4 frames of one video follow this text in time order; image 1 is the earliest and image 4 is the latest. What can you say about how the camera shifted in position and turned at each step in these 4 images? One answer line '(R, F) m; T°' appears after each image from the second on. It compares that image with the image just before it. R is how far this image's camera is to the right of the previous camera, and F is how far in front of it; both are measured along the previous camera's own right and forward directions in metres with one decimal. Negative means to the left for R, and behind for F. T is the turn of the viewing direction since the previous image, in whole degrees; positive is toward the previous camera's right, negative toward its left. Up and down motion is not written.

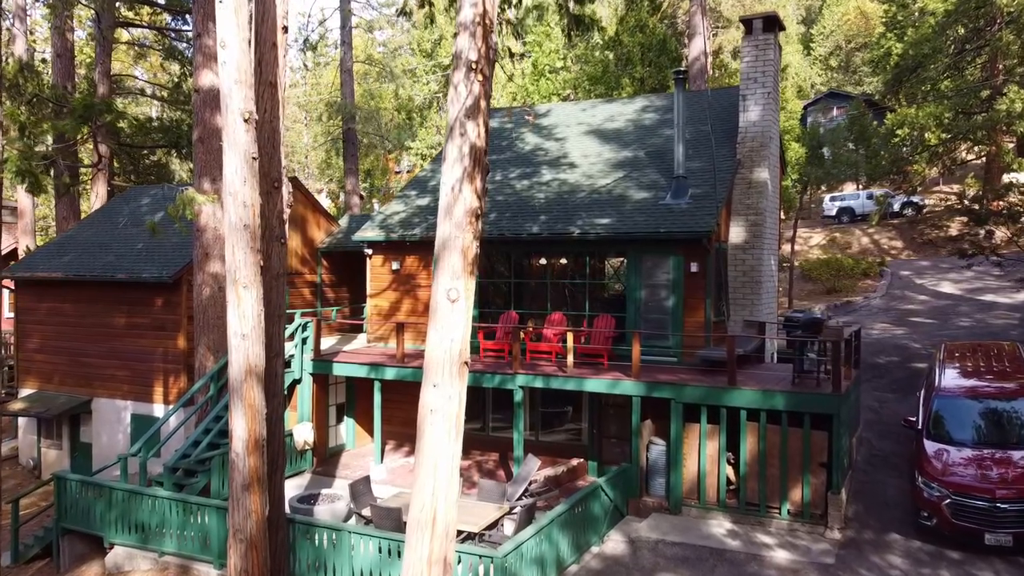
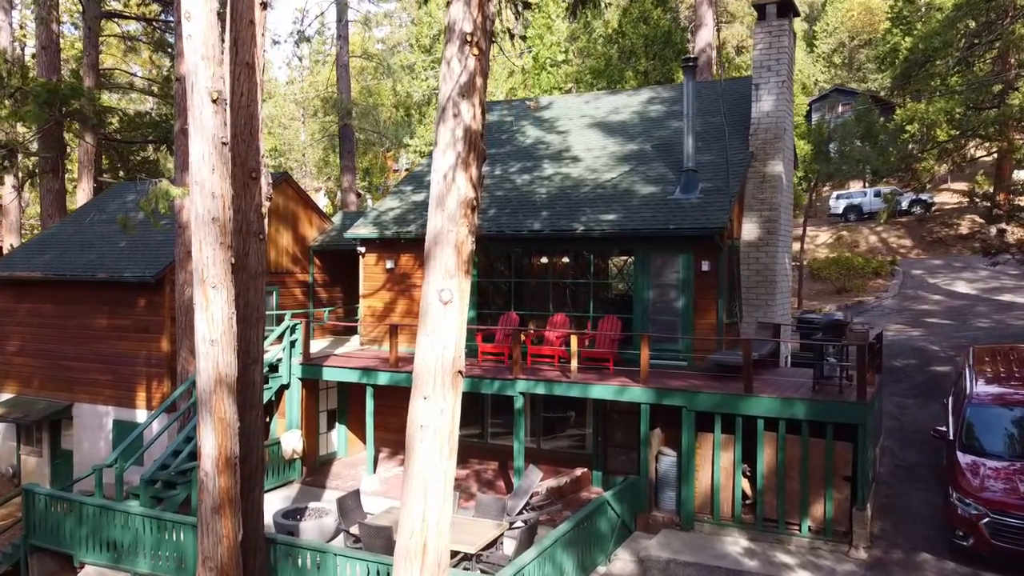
(0.0, +0.7) m; 0°
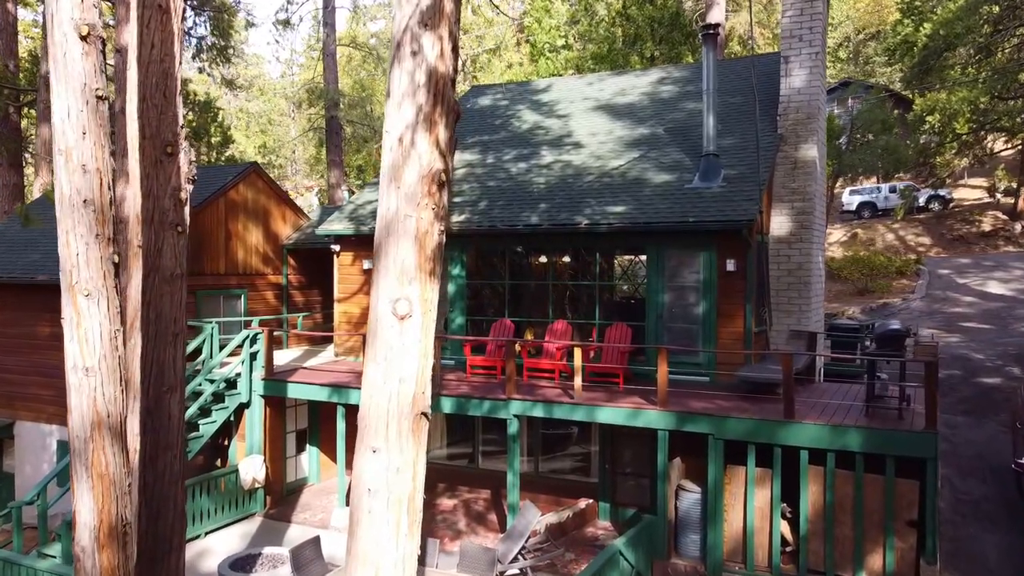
(+0.1, +1.6) m; 0°
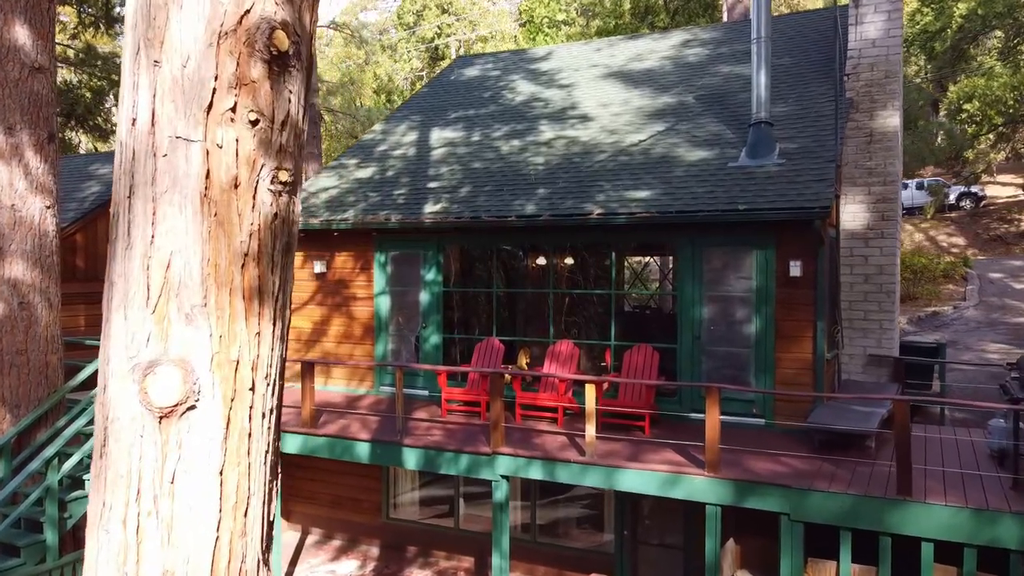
(+0.1, +2.5) m; 0°
